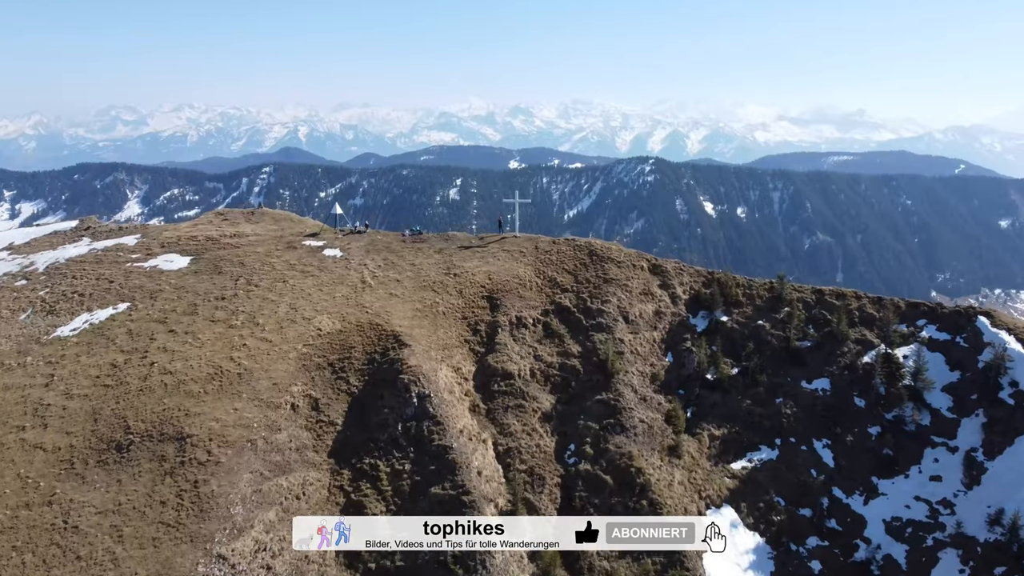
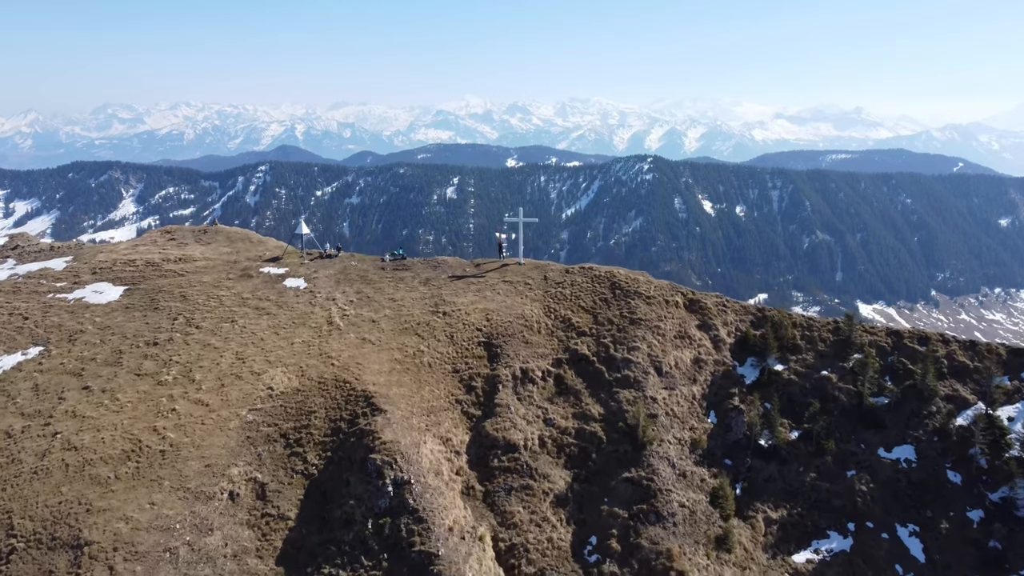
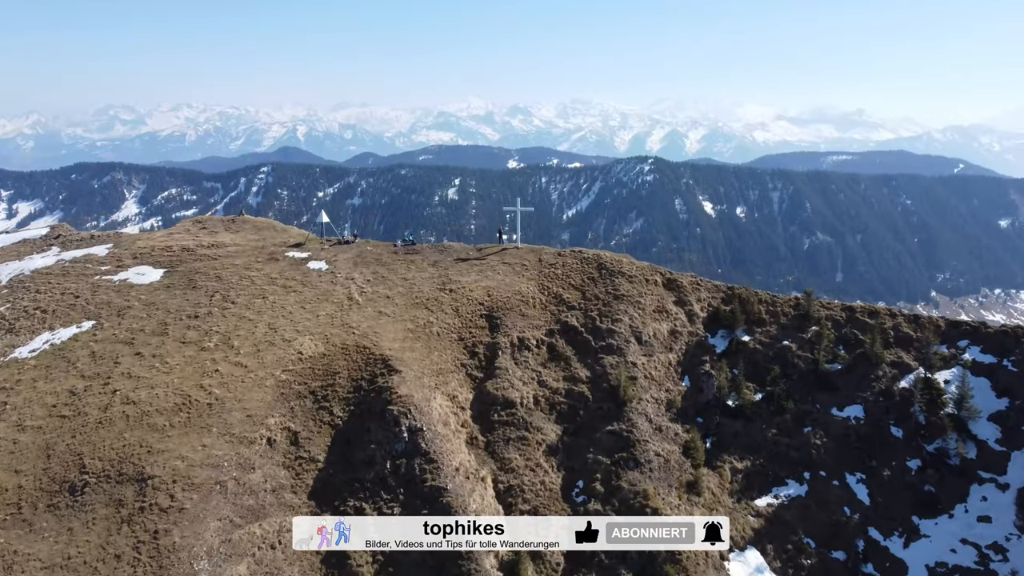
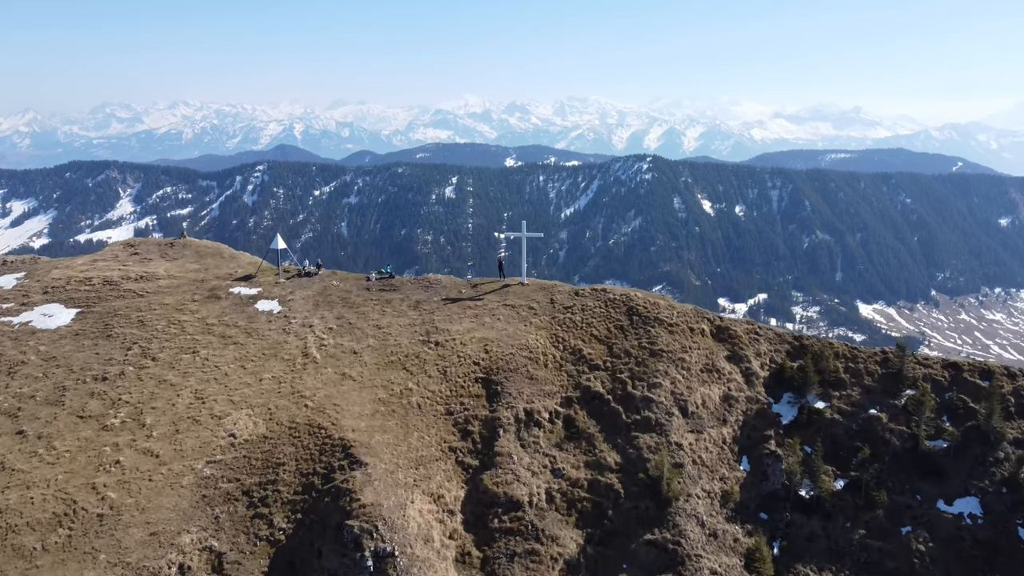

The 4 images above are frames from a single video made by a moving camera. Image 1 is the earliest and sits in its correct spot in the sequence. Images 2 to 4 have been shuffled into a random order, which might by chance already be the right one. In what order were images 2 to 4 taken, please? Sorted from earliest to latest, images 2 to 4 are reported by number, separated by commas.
3, 2, 4
